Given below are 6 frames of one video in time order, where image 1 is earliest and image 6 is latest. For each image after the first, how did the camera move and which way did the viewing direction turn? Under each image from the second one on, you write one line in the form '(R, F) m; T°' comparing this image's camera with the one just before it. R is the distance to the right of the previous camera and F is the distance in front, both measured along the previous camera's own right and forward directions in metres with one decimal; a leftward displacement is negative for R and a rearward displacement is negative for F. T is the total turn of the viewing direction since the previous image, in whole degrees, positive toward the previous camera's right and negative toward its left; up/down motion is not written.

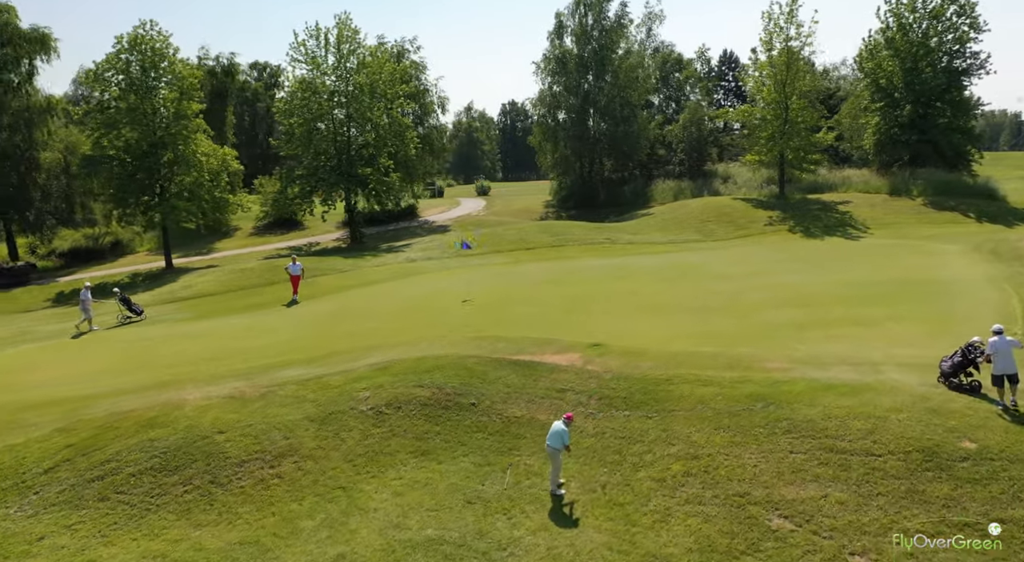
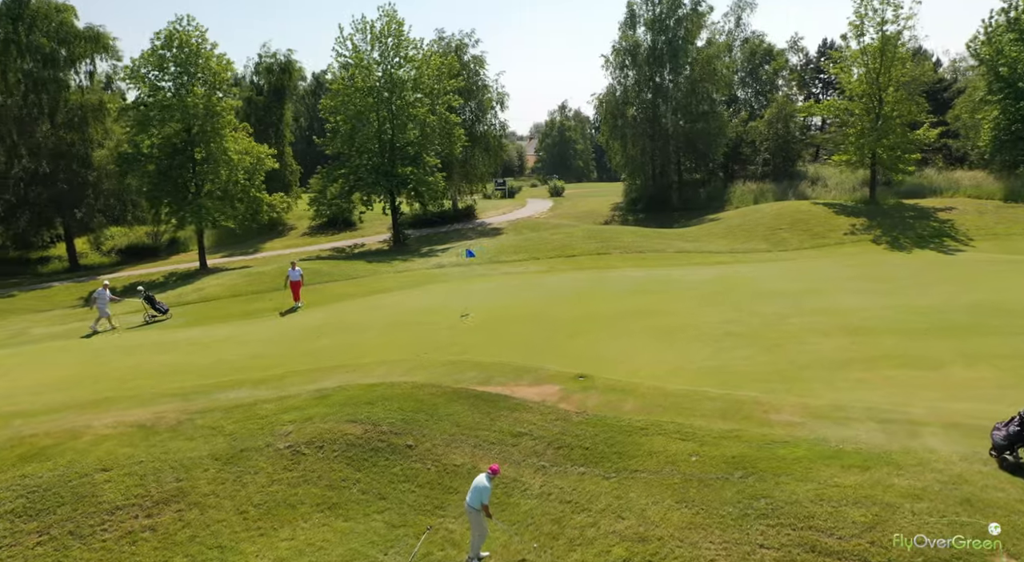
(+2.1, +1.9) m; -7°
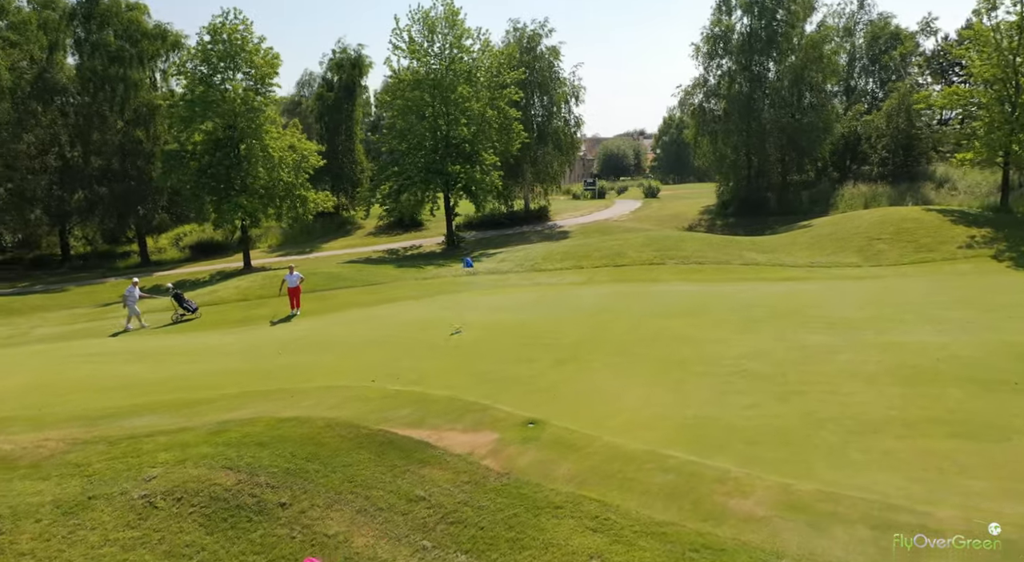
(+2.7, +2.2) m; -9°
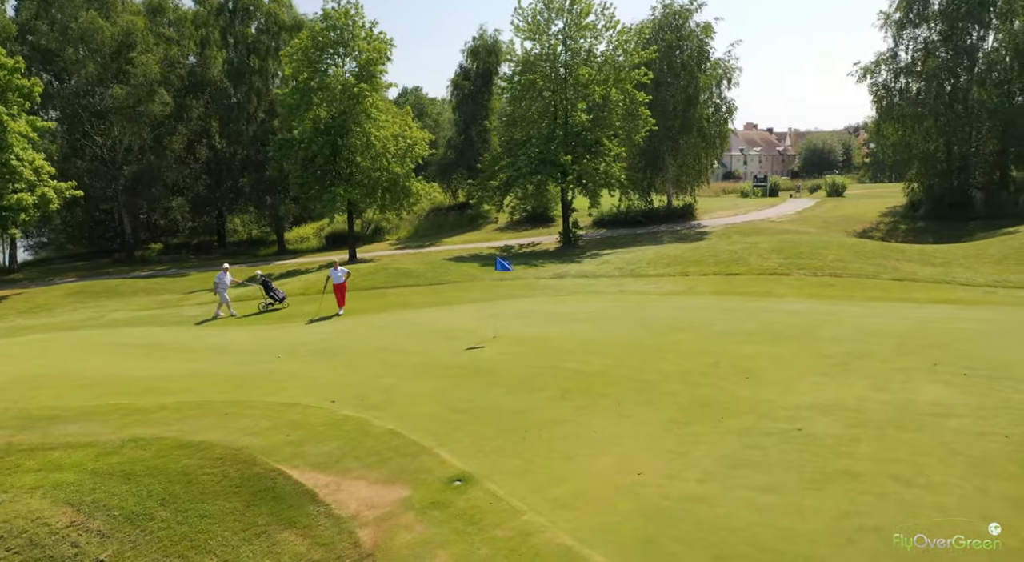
(+3.1, +2.9) m; -15°
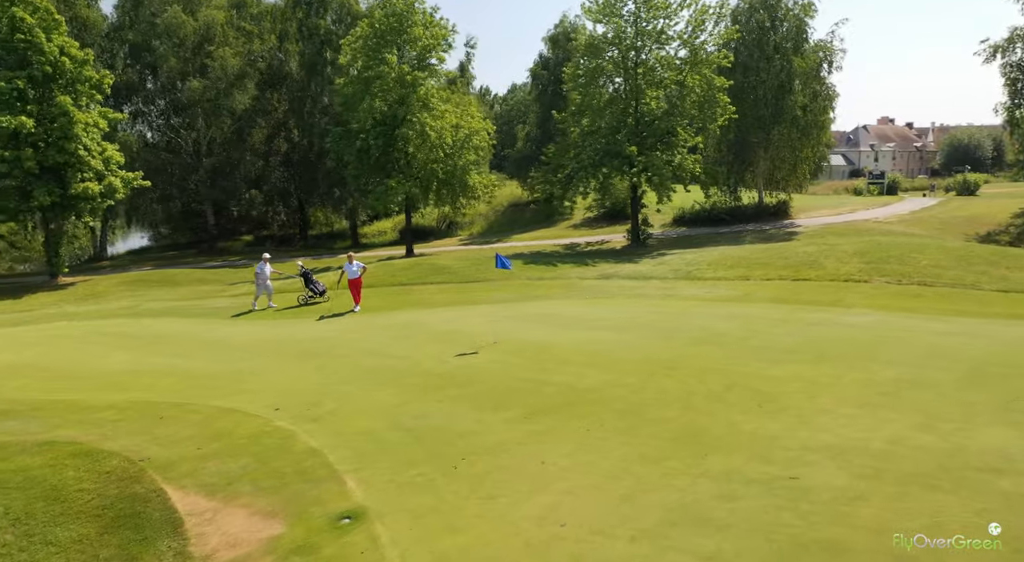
(+2.1, +1.8) m; -9°
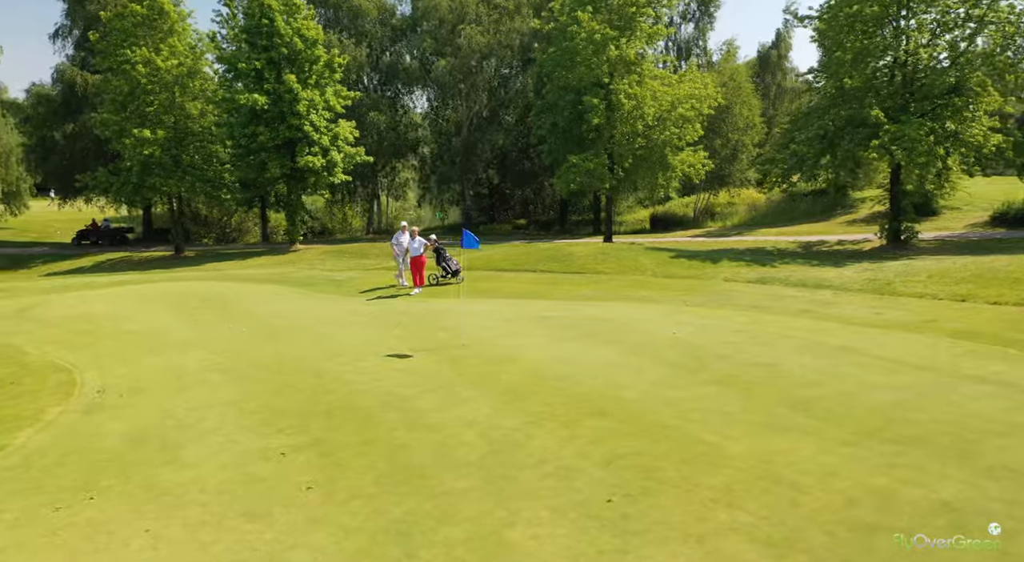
(+5.4, +4.5) m; -28°
